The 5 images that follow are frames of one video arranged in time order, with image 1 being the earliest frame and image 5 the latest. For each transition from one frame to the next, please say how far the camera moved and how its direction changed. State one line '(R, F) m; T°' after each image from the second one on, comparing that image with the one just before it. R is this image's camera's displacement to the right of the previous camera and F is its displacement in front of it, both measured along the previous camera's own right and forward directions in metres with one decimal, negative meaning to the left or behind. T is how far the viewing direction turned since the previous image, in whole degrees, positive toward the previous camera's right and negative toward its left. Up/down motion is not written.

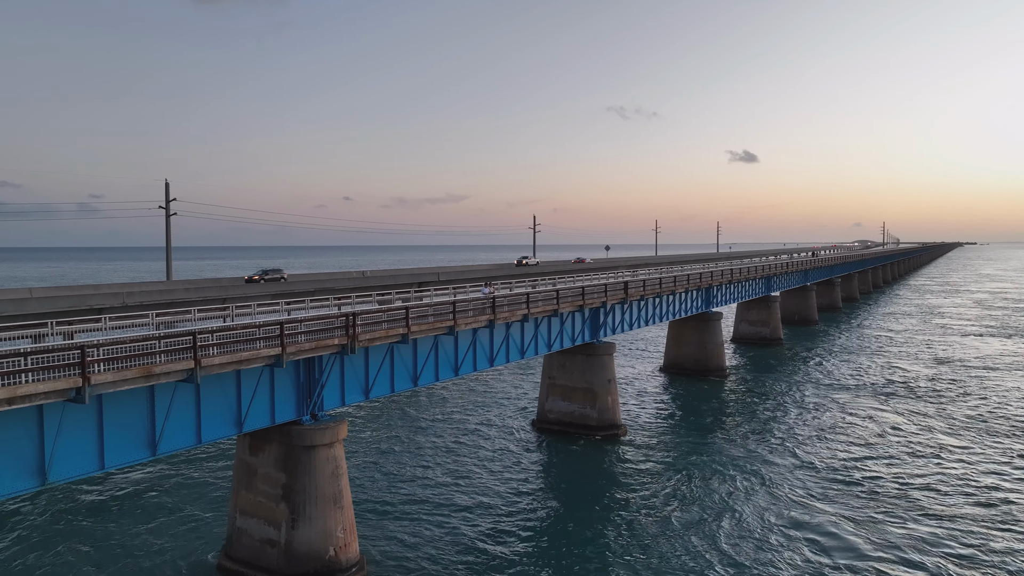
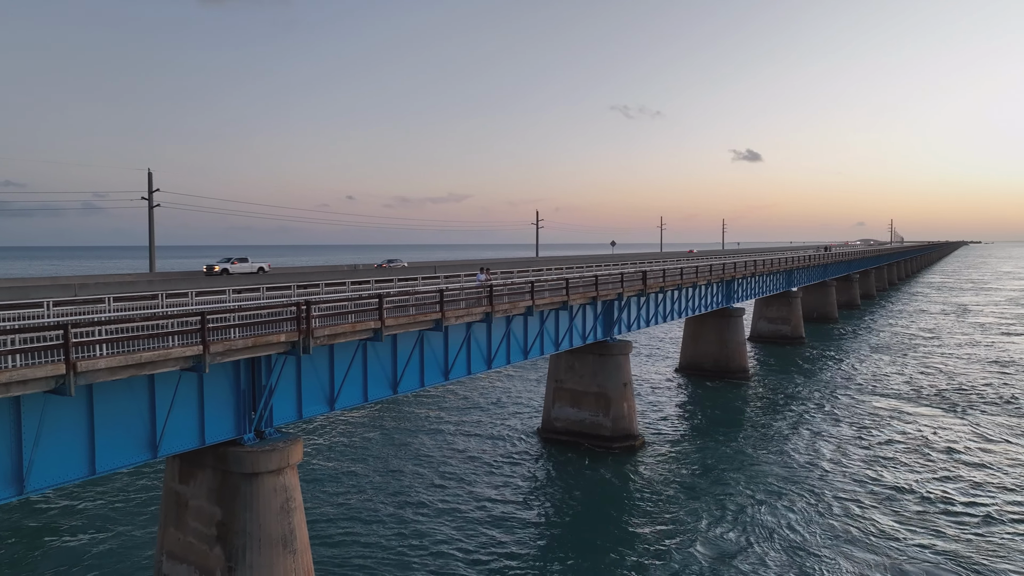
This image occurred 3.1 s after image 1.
(0.0, +3.8) m; 0°
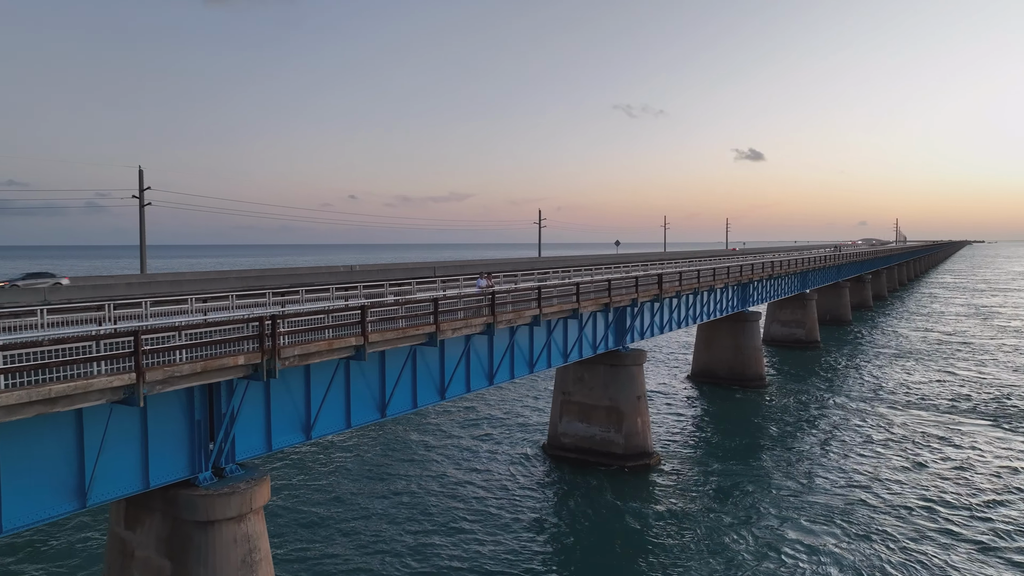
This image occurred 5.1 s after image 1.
(-0.1, +2.2) m; 0°
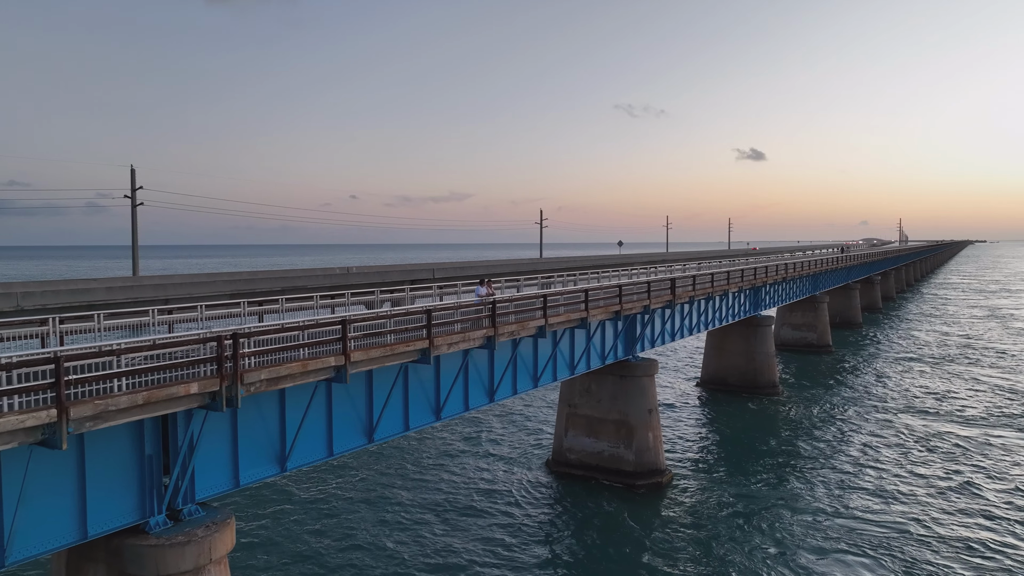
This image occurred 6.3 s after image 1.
(0.0, +1.6) m; 0°
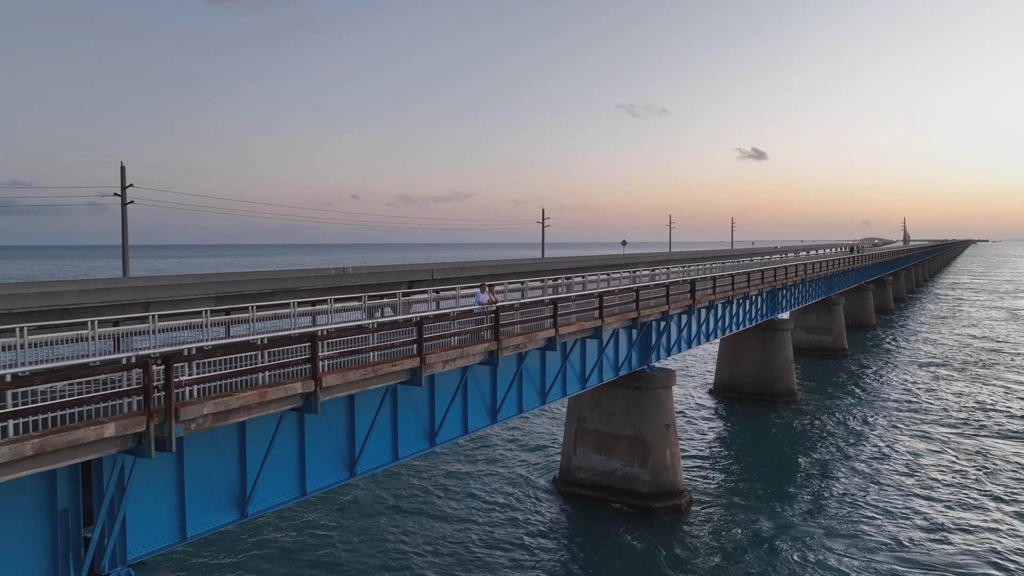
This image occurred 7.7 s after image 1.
(-0.1, +2.0) m; 0°
